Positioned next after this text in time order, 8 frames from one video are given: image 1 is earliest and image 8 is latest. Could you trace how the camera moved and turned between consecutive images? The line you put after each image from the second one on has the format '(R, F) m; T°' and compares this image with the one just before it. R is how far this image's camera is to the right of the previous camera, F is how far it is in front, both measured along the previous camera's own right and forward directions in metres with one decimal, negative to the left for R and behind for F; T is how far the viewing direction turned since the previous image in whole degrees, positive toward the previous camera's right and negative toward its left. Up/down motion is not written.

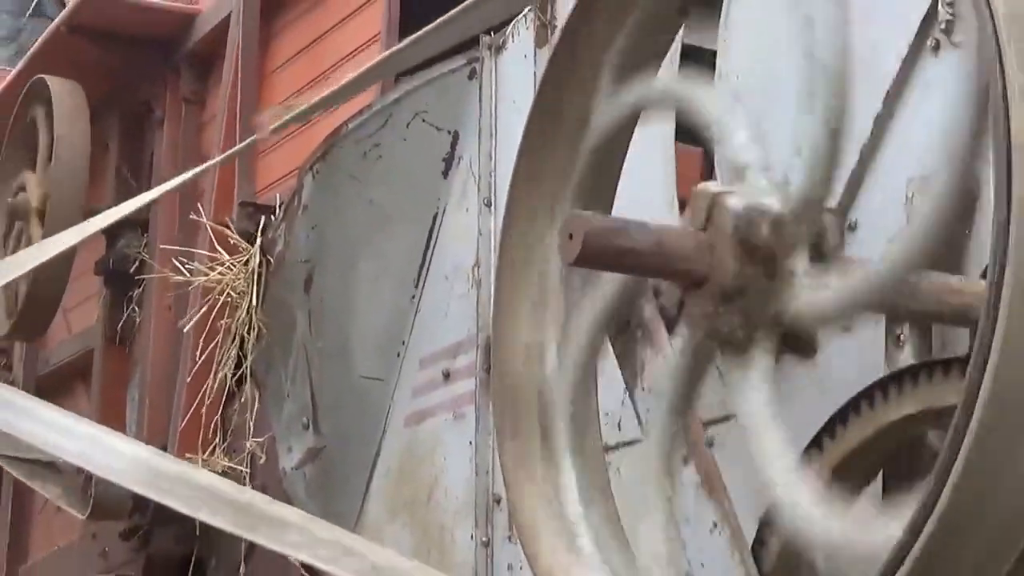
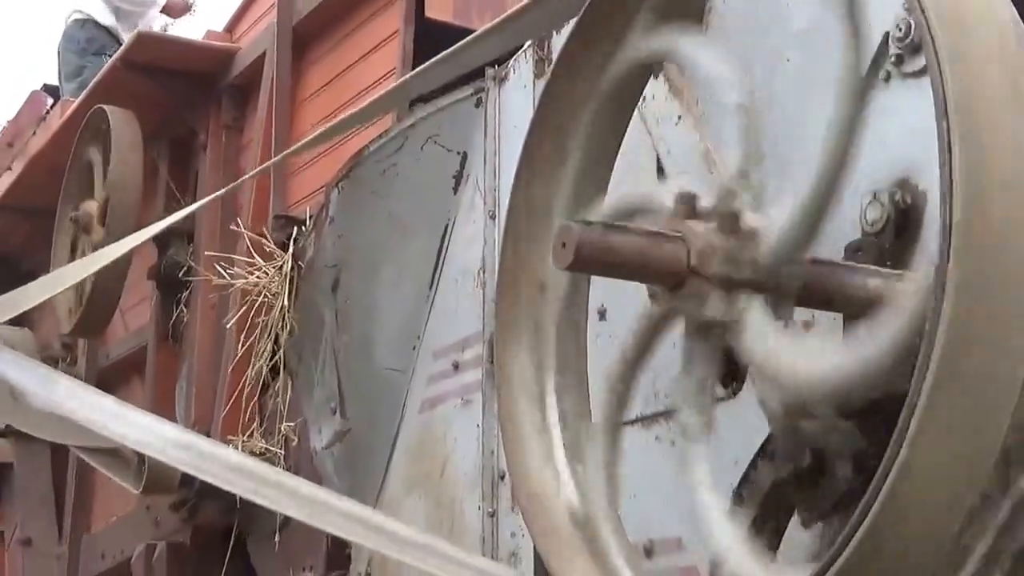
(+0.1, -0.3) m; -2°
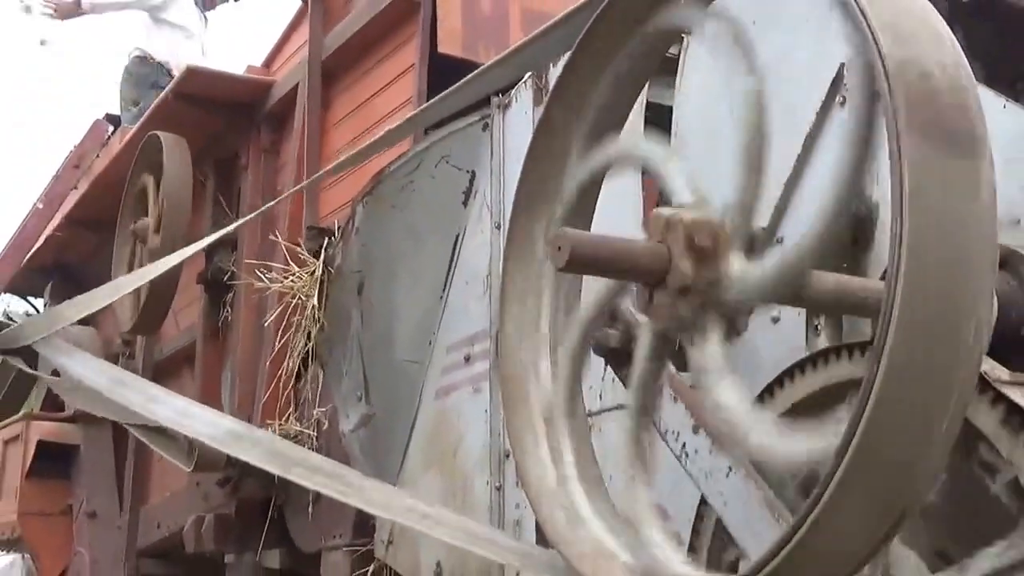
(+0.1, -0.3) m; -1°
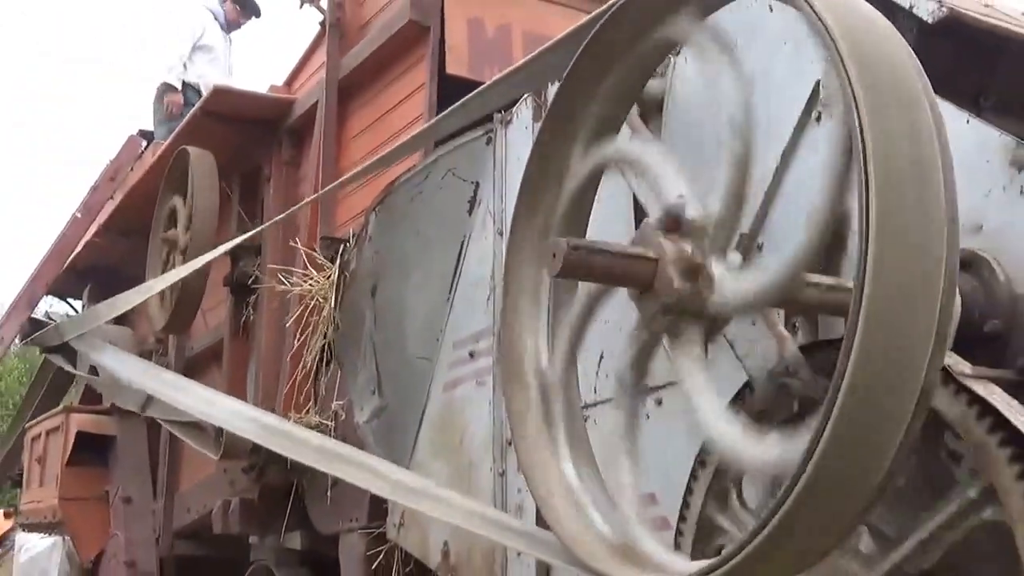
(0.0, -0.2) m; -1°
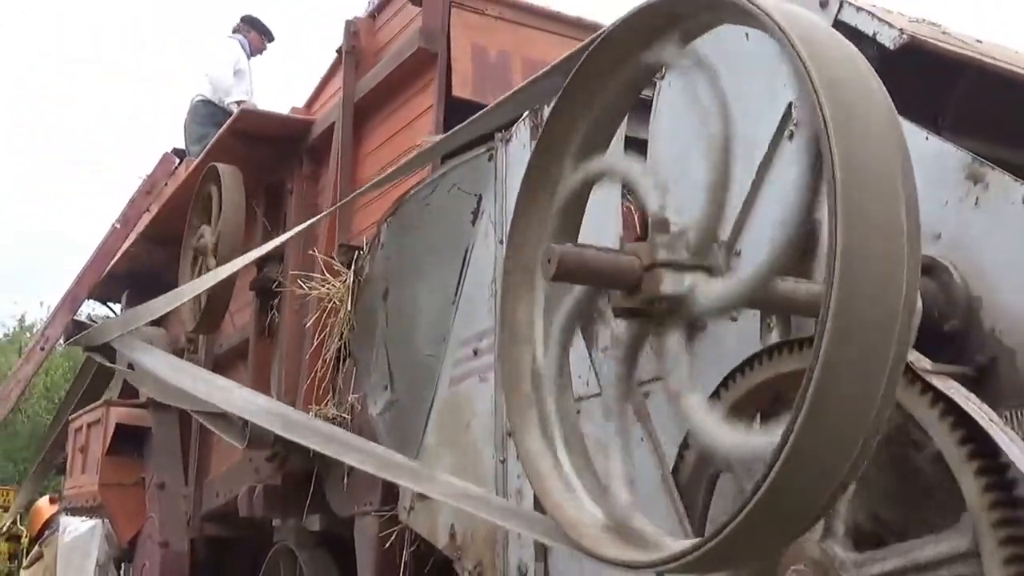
(0.0, -0.3) m; -1°
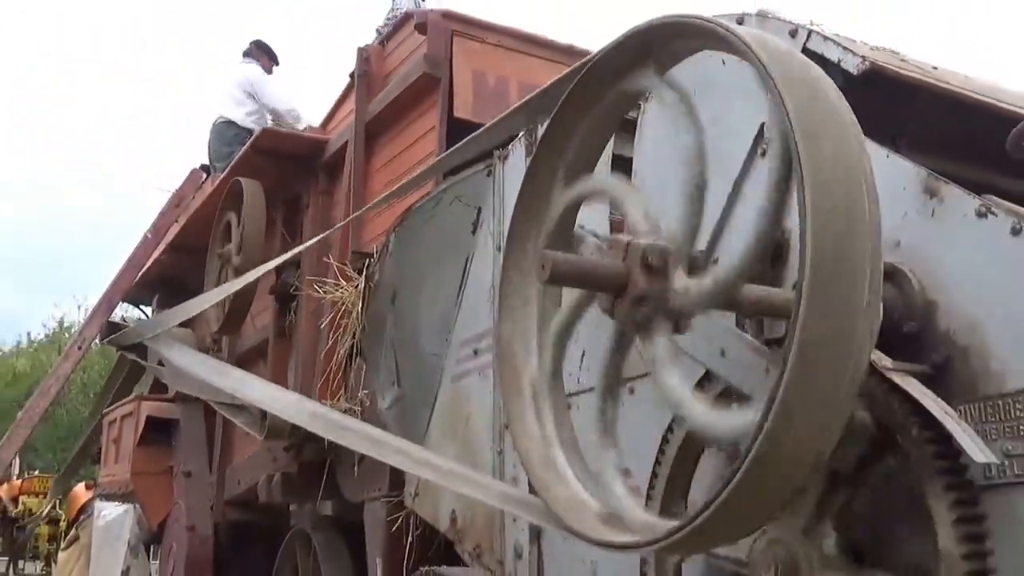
(0.0, -0.3) m; 0°
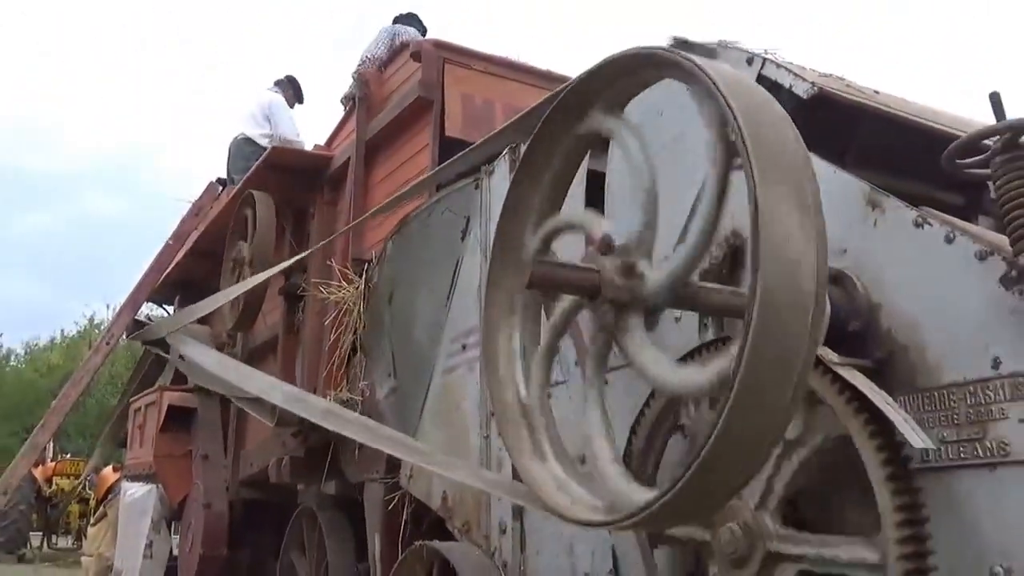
(+0.1, -0.4) m; 0°
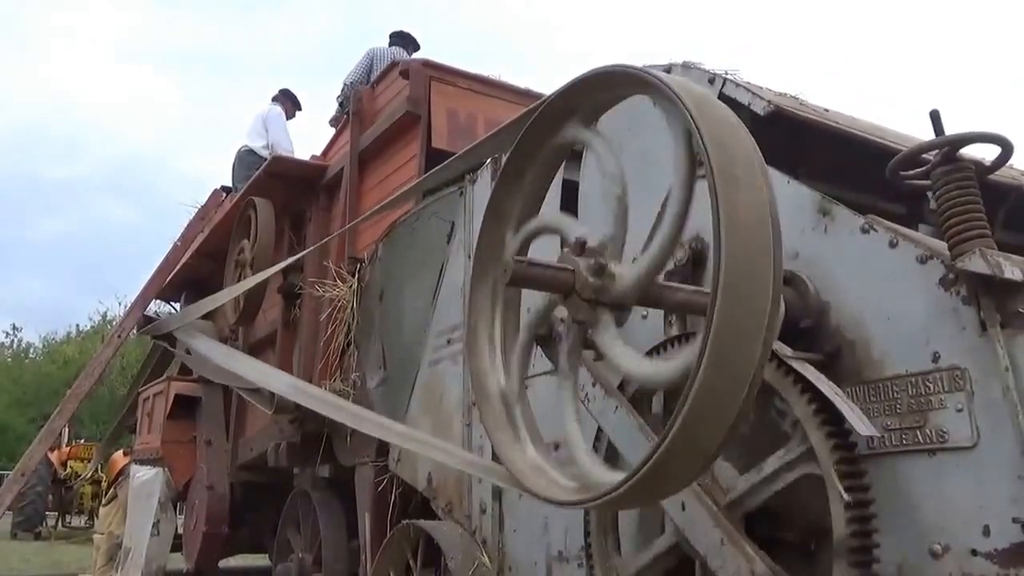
(0.0, -0.3) m; +1°
